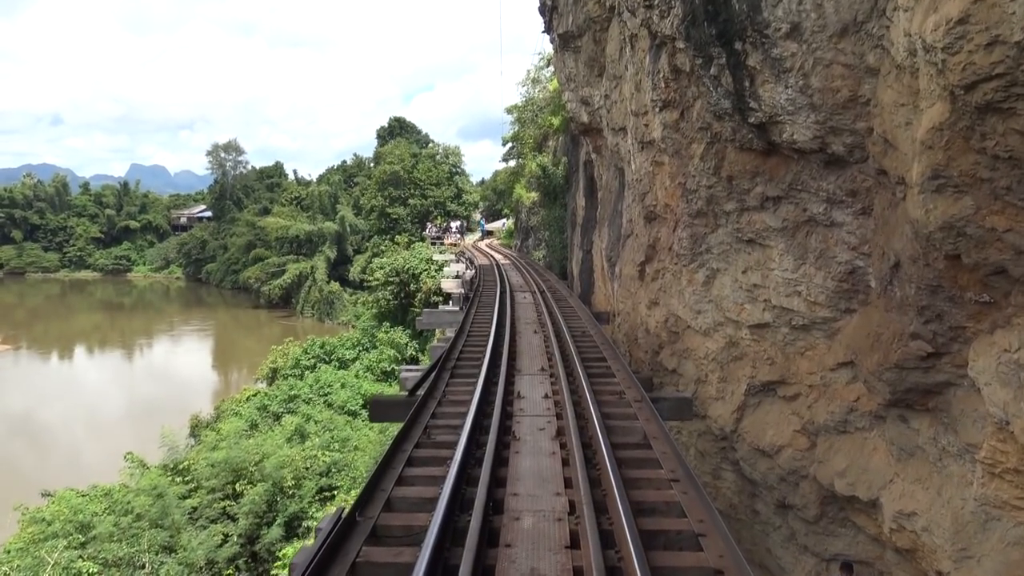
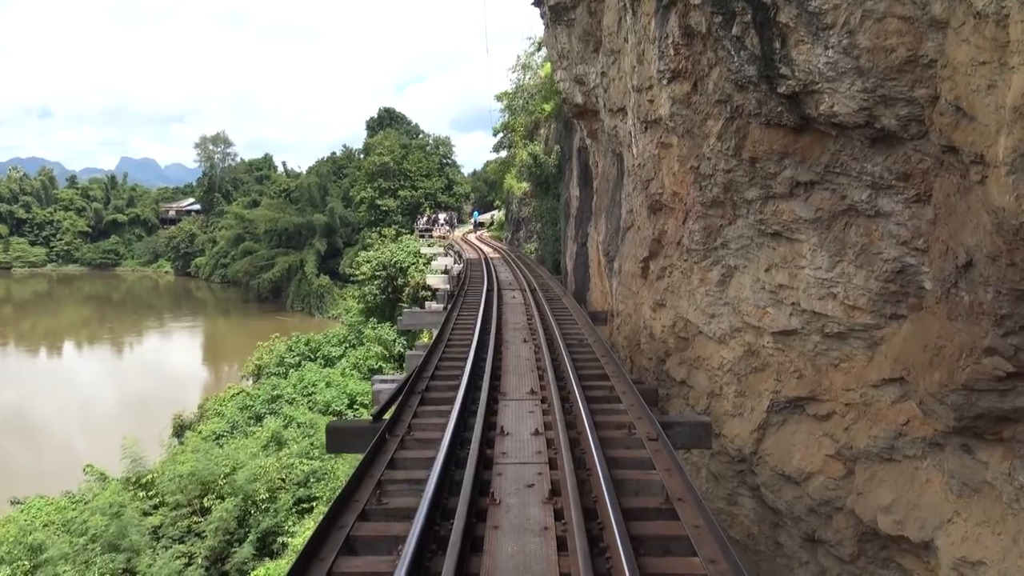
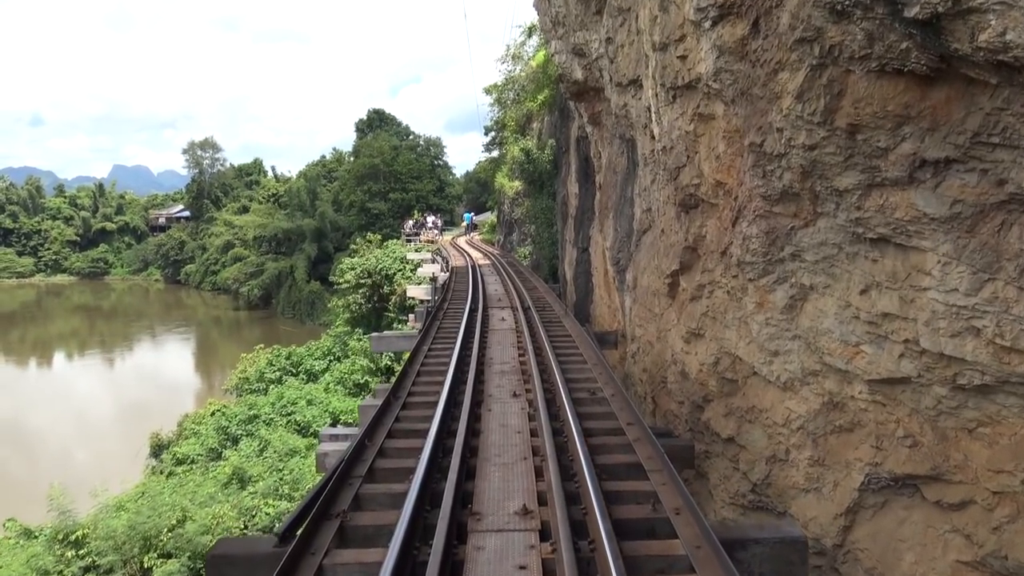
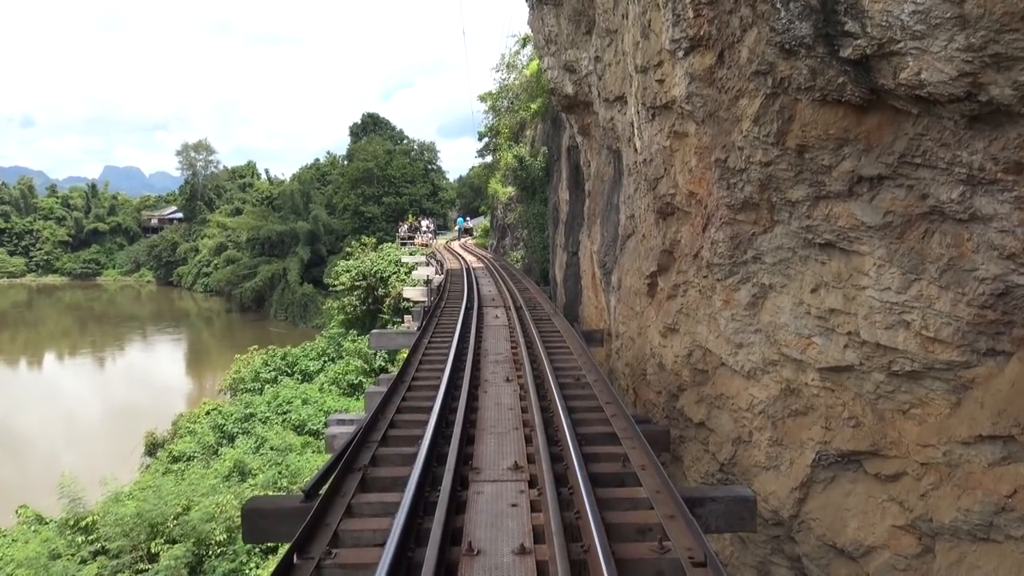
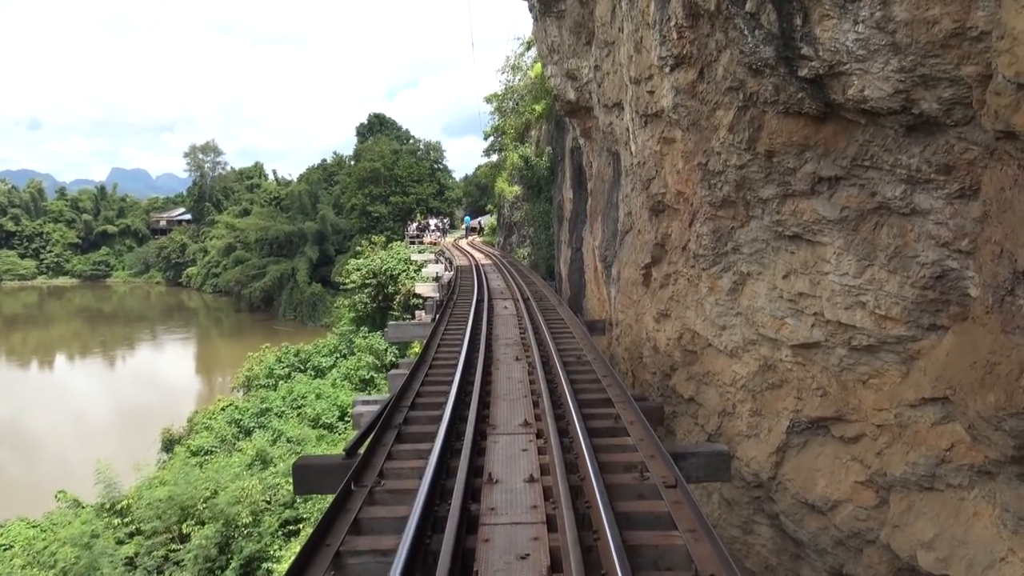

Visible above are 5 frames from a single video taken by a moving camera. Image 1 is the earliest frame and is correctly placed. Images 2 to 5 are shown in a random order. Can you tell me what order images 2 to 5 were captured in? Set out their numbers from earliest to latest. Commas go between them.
2, 5, 4, 3
